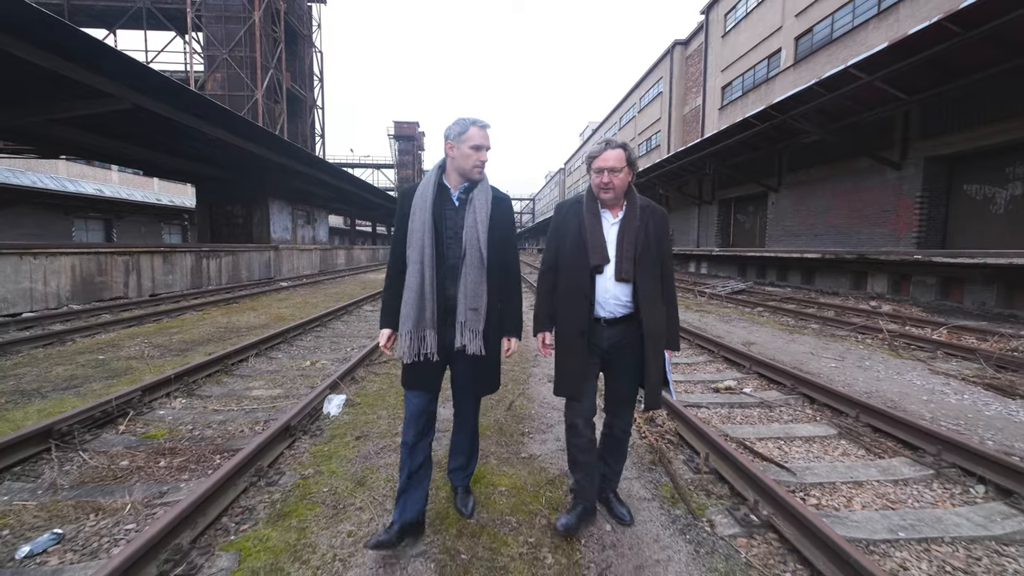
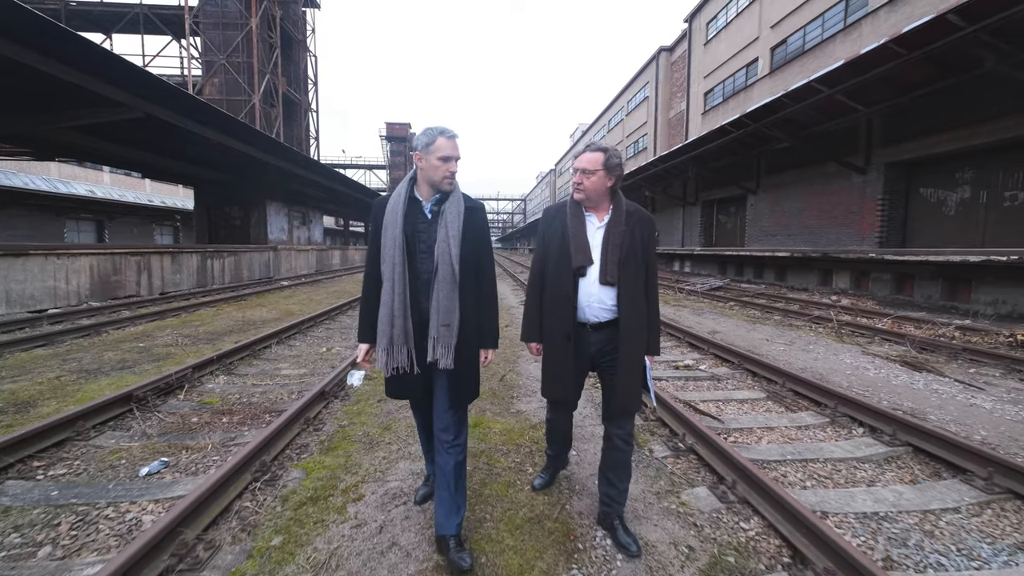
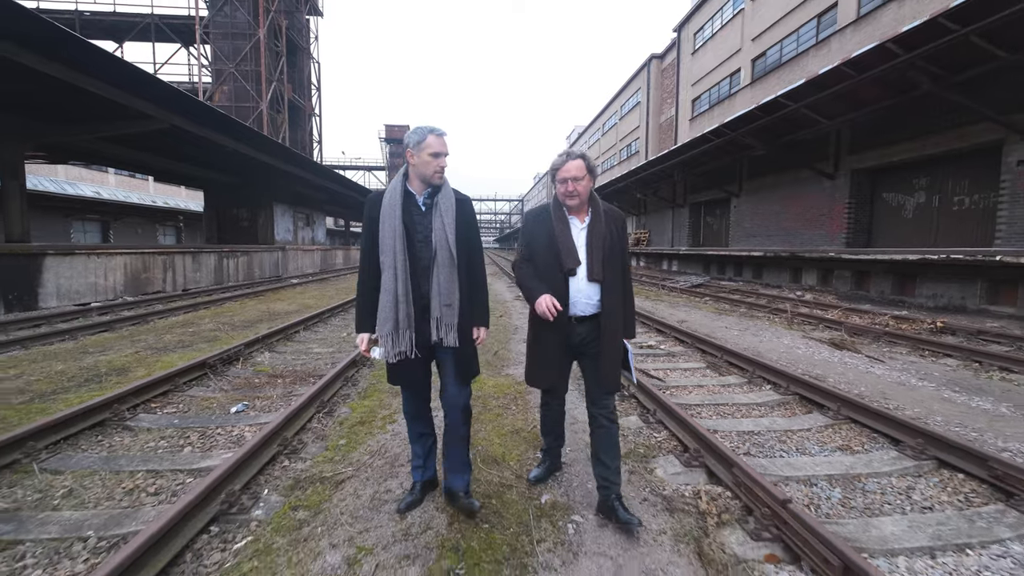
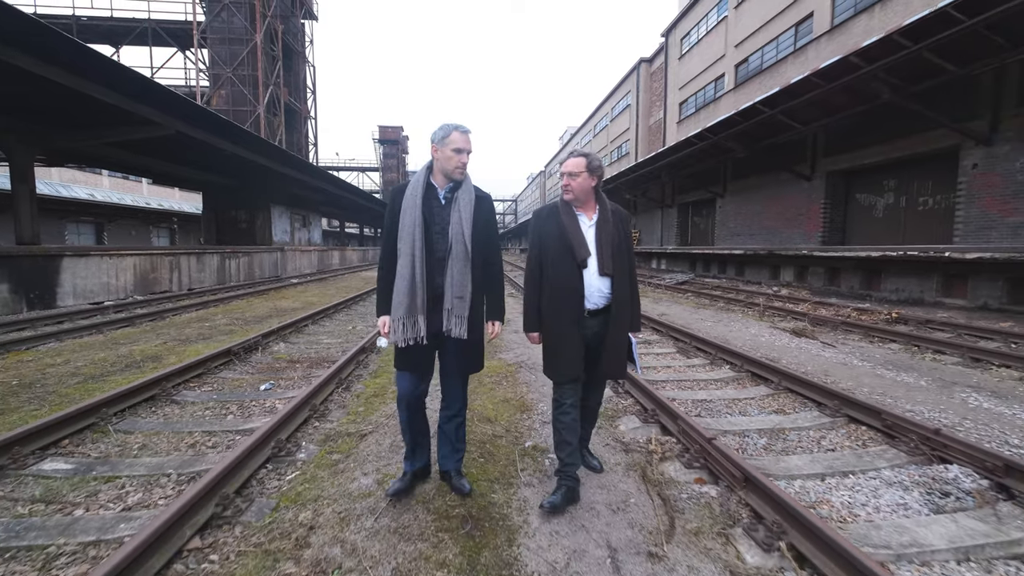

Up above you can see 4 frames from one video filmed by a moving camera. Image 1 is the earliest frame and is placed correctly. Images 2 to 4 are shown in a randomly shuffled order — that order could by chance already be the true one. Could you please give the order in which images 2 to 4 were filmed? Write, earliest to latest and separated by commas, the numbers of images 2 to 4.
2, 3, 4
